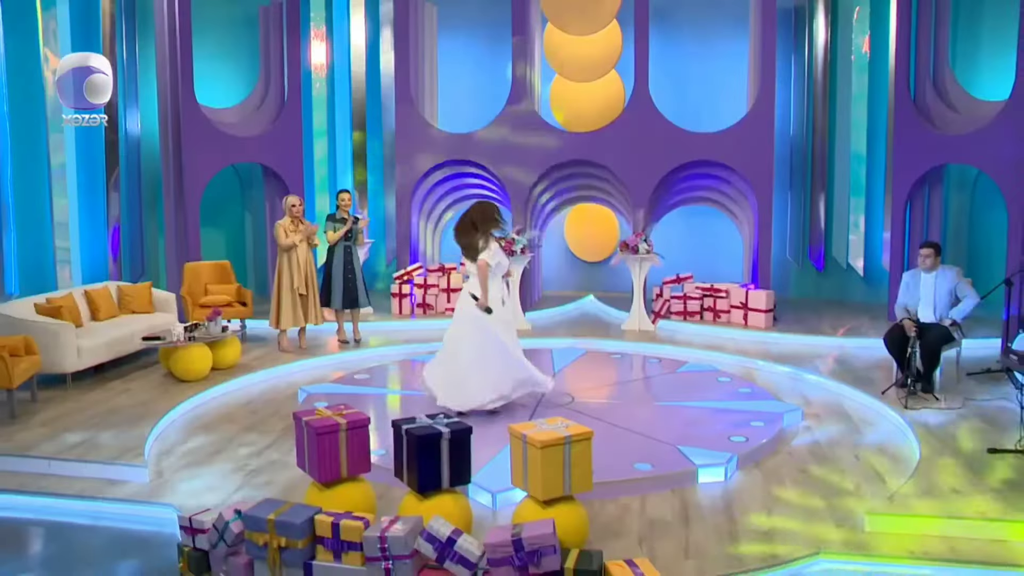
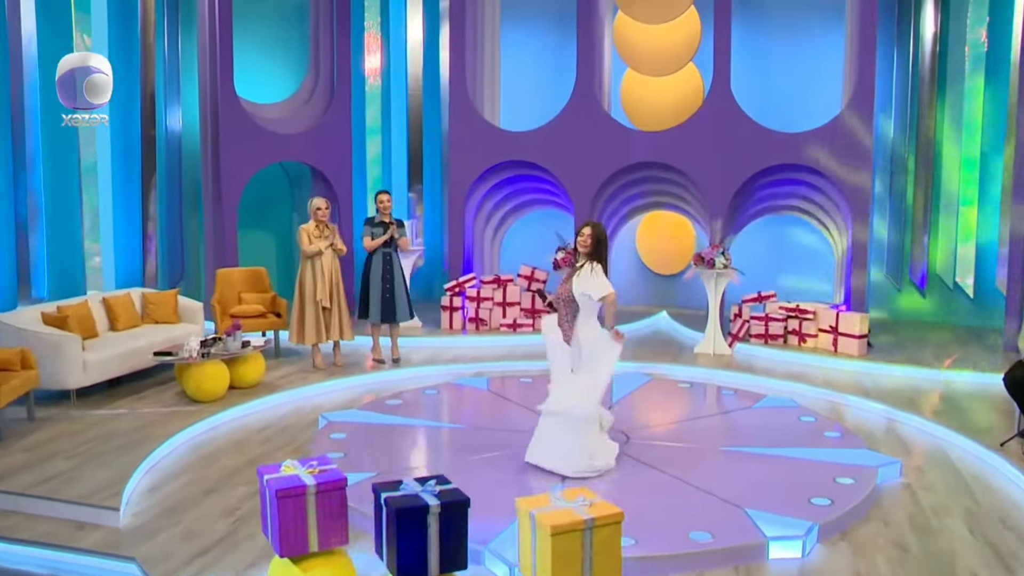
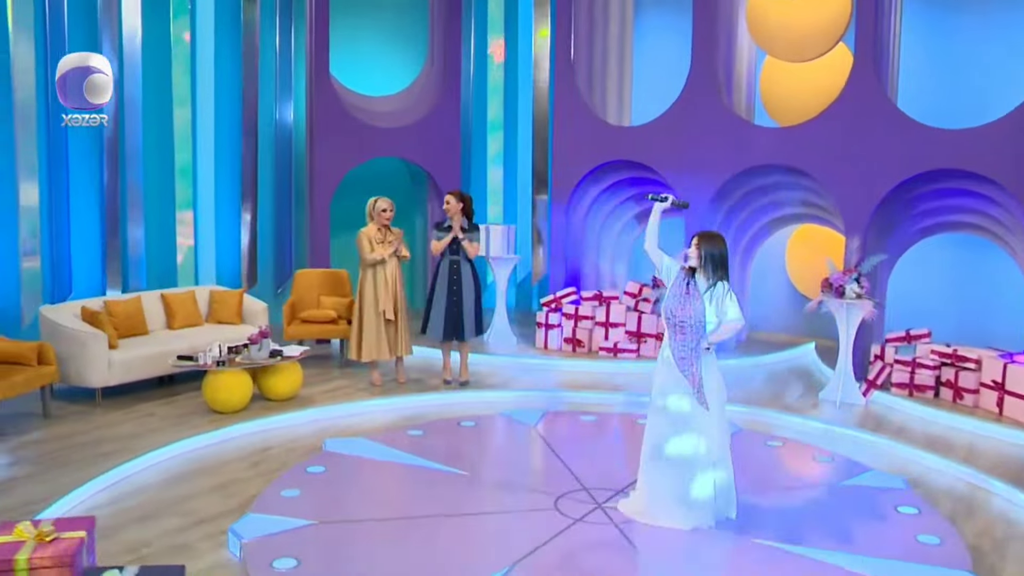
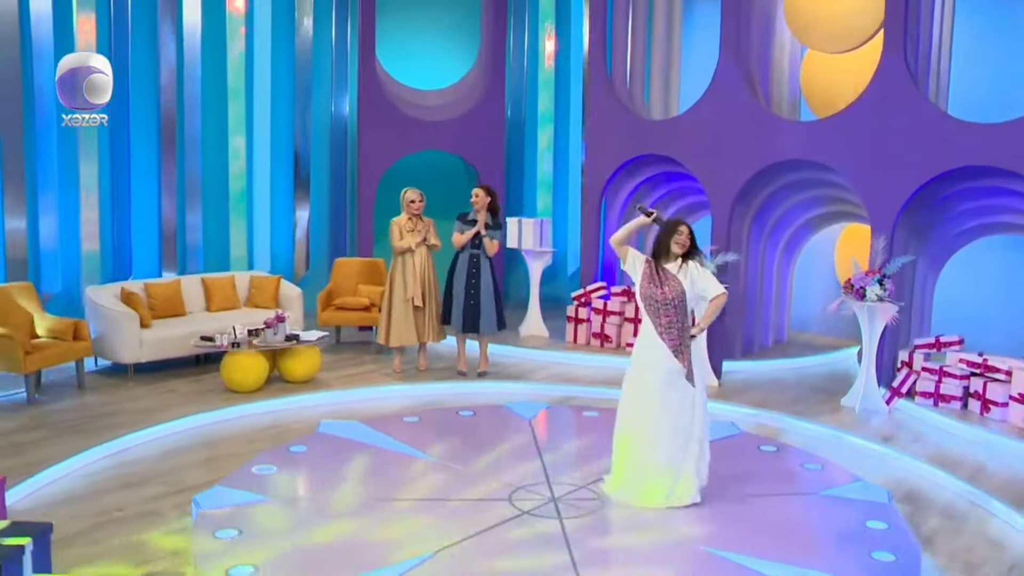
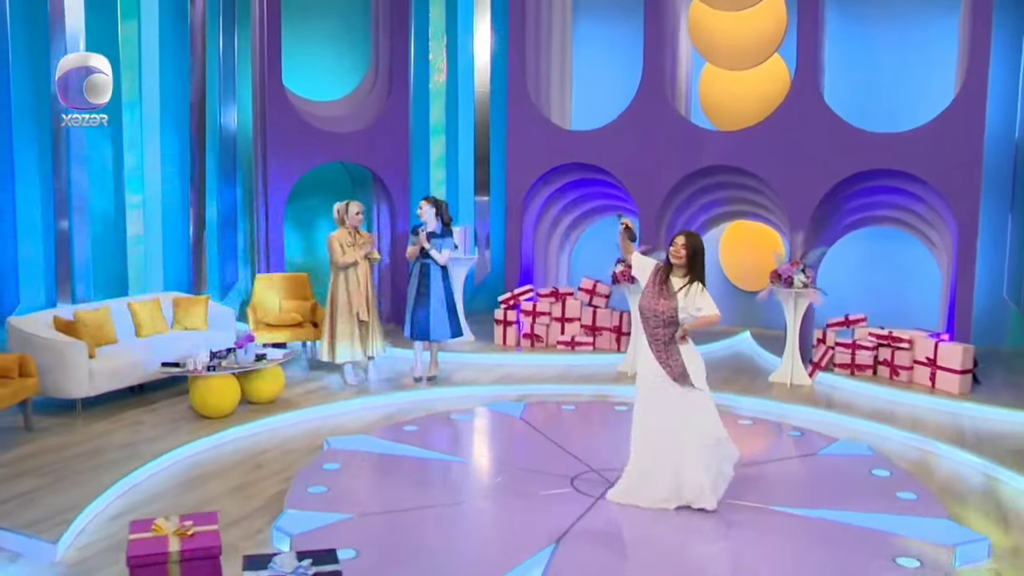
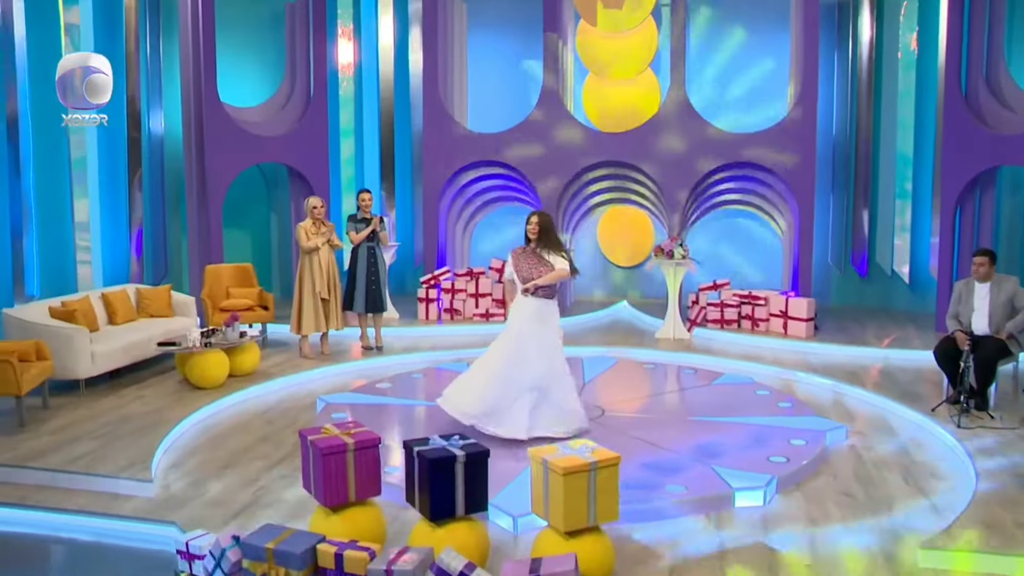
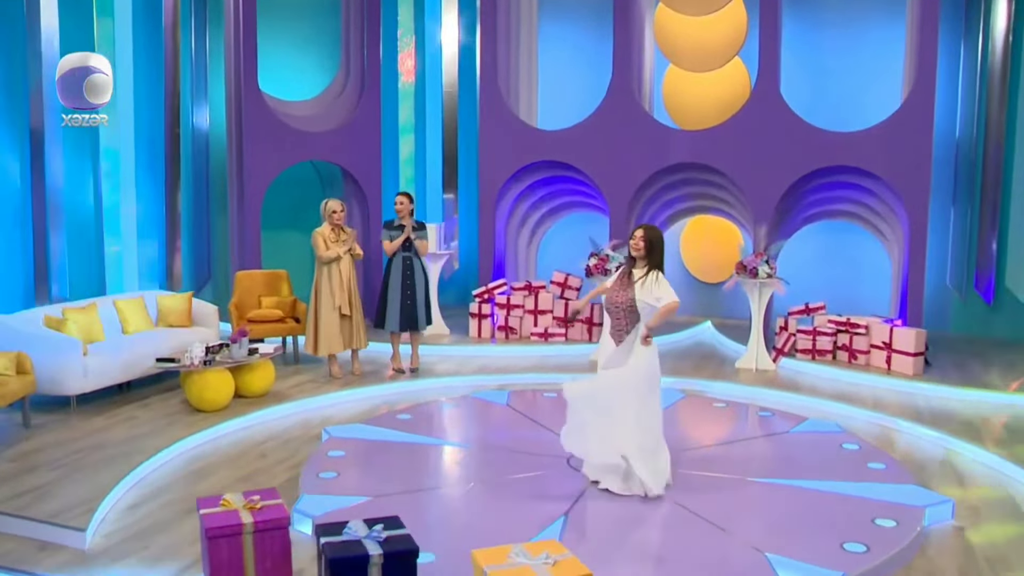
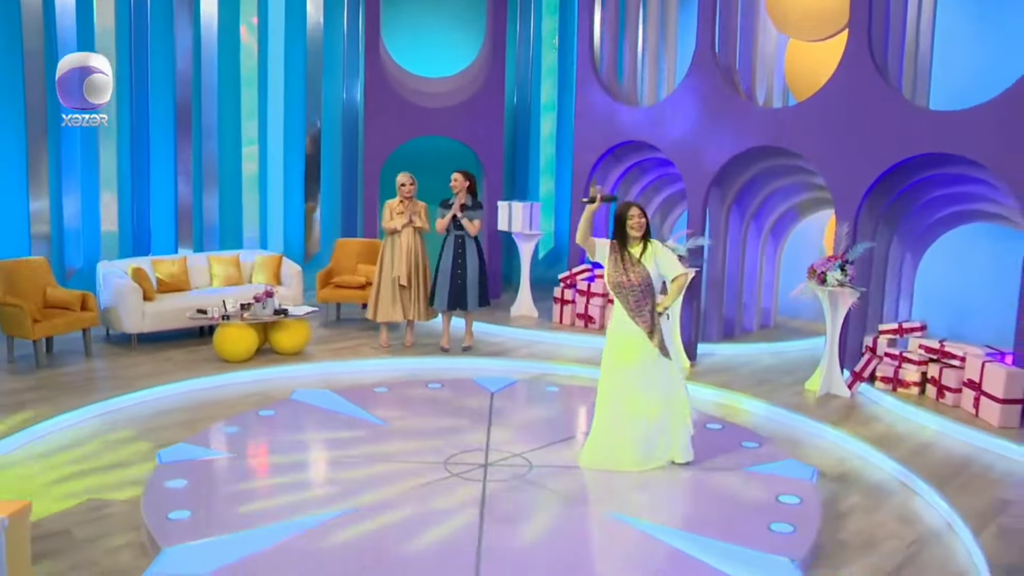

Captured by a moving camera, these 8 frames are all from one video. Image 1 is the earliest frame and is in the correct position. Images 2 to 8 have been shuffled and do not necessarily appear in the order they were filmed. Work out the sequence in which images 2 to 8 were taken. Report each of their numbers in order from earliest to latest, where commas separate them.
6, 2, 7, 5, 3, 4, 8
